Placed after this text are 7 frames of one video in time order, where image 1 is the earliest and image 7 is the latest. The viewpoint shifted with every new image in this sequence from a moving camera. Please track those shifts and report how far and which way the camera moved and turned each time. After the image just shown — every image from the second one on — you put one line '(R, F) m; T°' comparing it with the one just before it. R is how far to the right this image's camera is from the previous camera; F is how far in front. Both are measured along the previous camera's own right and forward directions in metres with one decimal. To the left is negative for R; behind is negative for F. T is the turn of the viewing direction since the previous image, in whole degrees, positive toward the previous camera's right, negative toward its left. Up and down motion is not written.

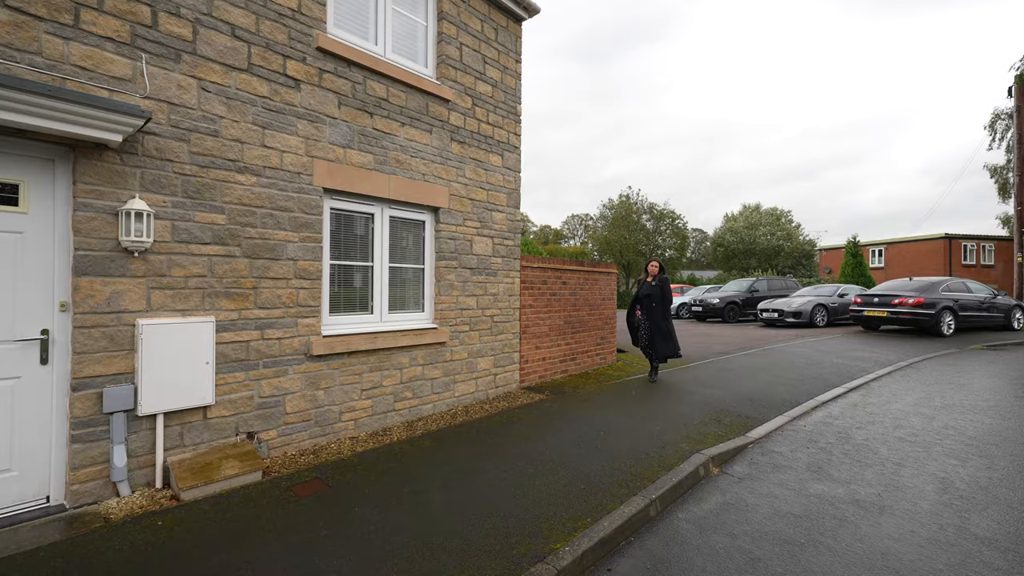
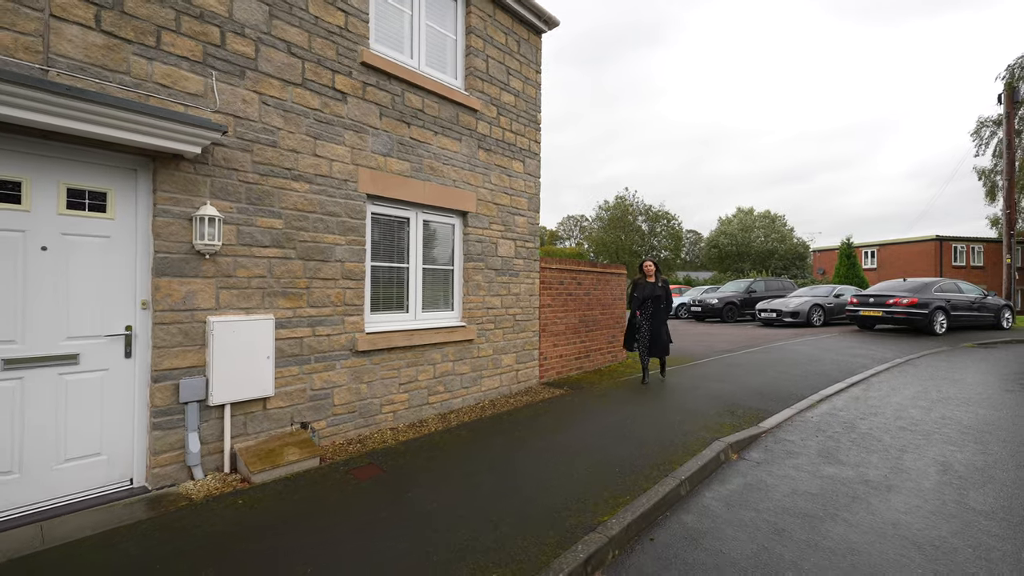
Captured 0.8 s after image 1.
(-0.4, -0.3) m; +1°
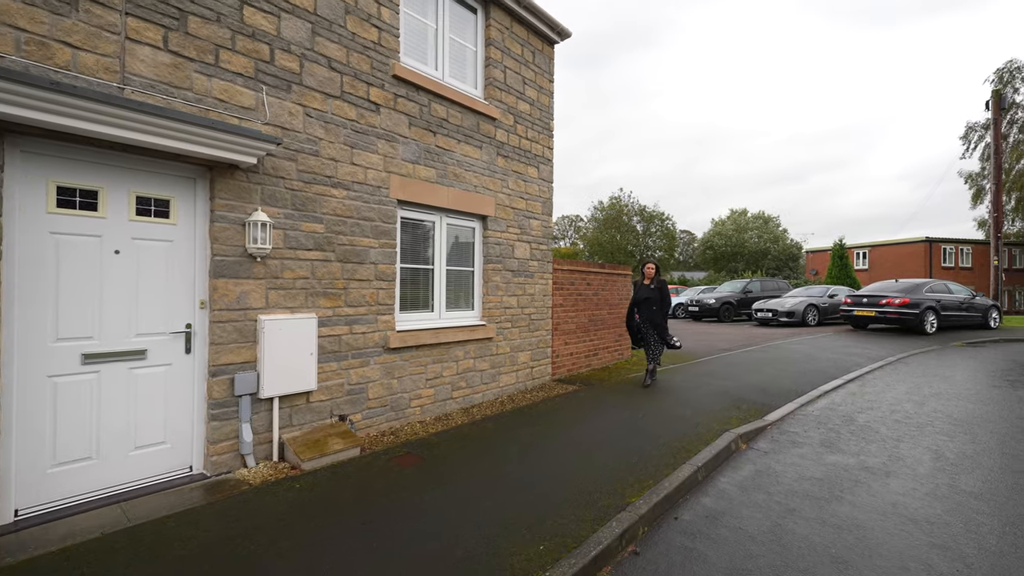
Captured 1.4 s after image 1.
(-0.3, -0.3) m; +1°
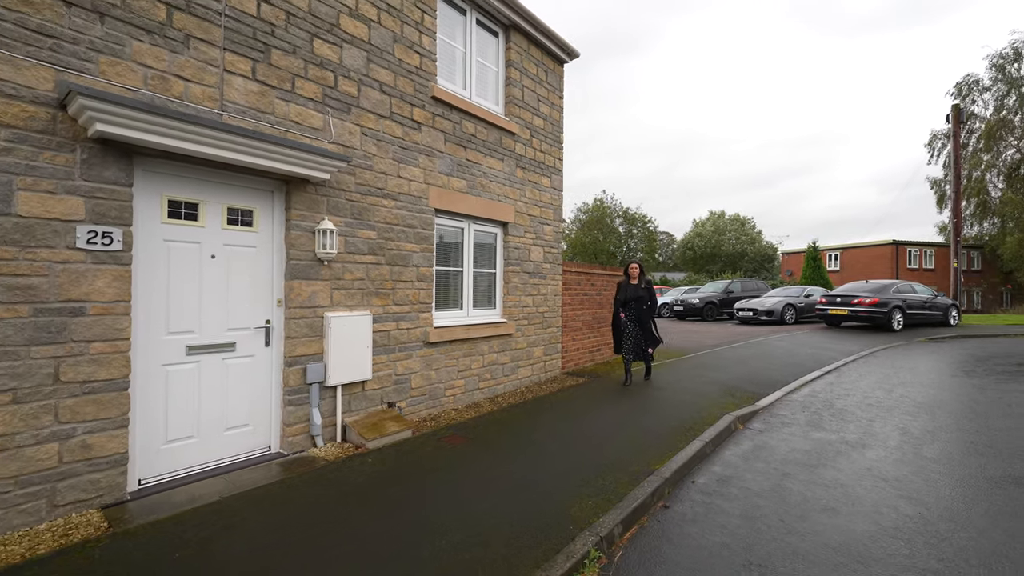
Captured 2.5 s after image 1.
(-0.6, -0.6) m; +2°
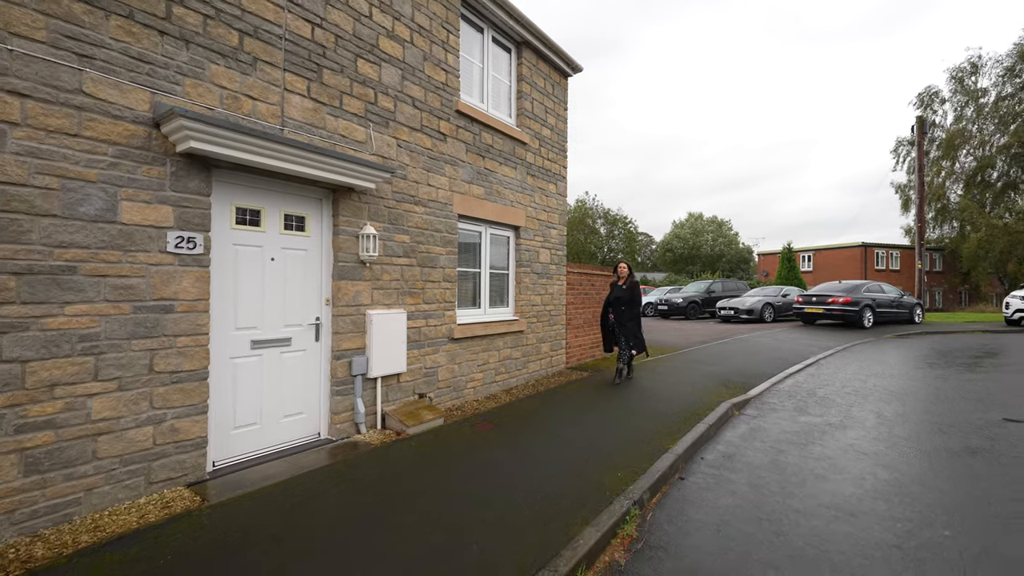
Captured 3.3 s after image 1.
(-0.5, -0.5) m; +2°
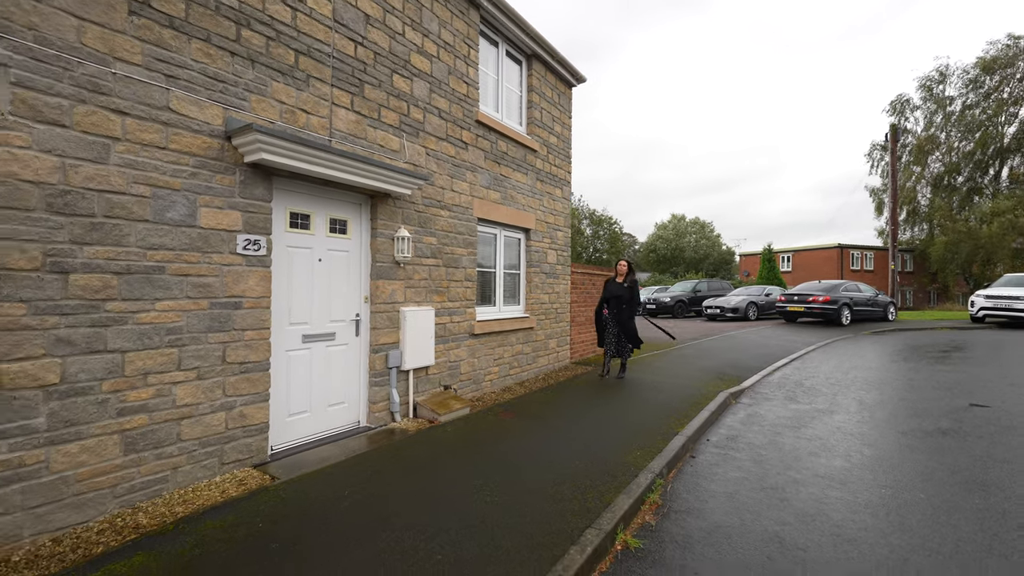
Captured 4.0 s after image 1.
(-0.5, -0.4) m; +2°
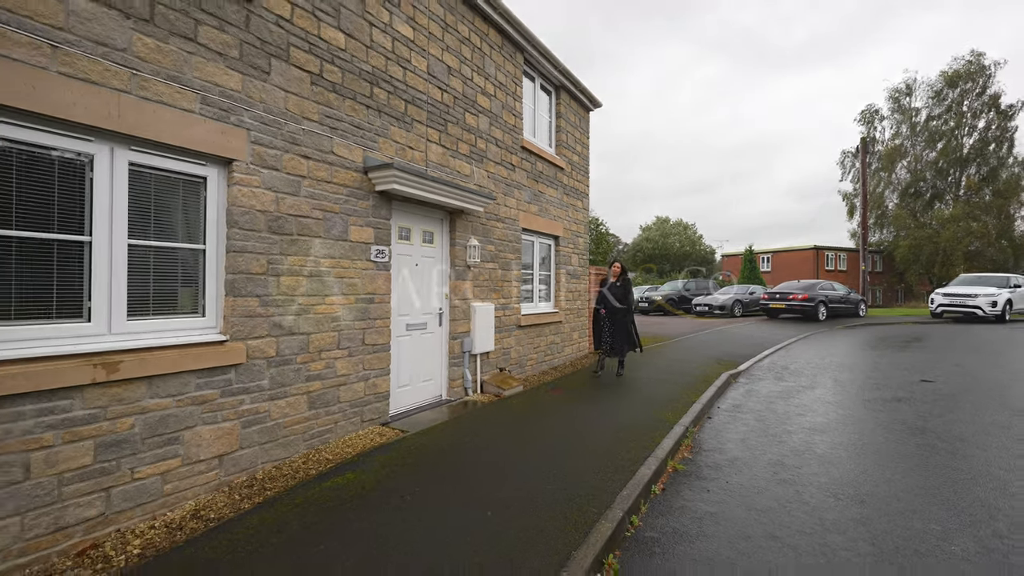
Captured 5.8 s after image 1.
(-0.9, -1.2) m; +2°
